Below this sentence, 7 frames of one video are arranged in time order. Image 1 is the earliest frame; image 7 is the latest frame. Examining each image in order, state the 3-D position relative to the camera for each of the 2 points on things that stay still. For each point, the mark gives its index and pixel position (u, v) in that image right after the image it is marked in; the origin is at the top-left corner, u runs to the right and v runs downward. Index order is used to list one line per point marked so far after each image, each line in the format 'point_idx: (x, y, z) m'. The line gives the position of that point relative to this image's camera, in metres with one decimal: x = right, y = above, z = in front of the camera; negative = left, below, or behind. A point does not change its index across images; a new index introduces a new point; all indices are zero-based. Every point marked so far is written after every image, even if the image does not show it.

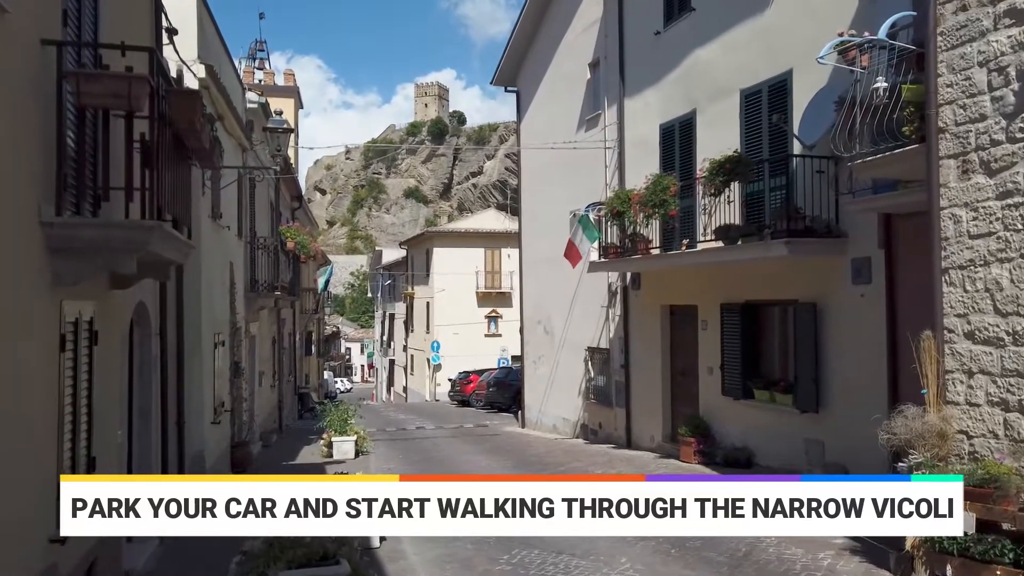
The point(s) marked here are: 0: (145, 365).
0: (-3.5, -0.7, +7.4) m
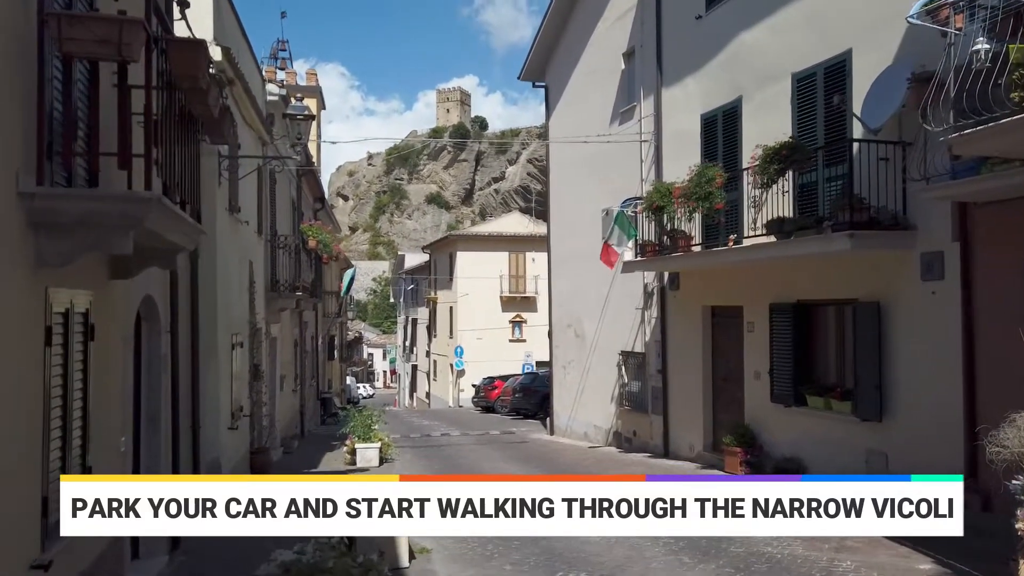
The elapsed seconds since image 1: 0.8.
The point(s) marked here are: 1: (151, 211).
0: (-3.2, -0.7, +6.8) m
1: (-1.9, +0.4, +4.1) m
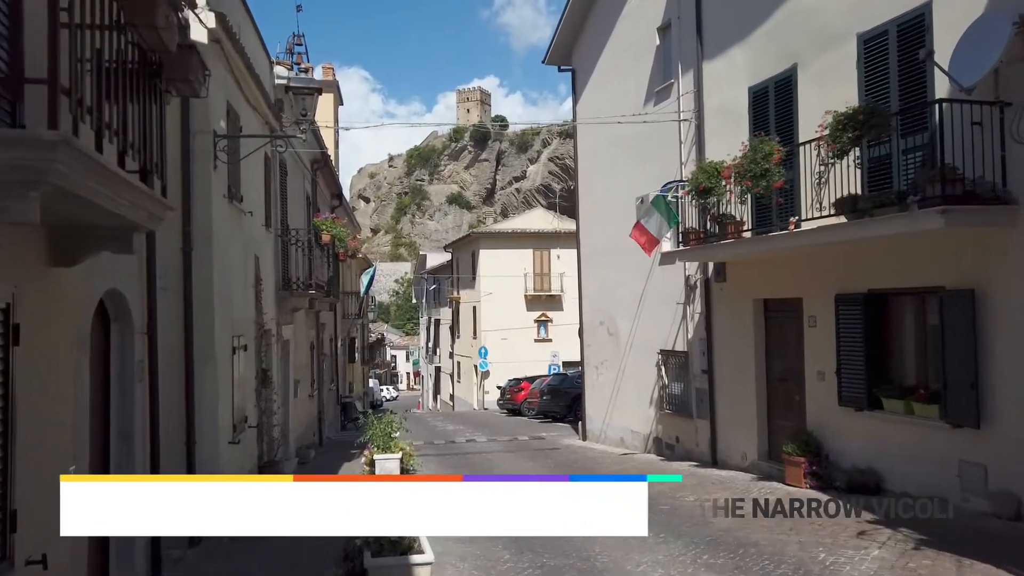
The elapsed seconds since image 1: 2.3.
0: (-2.9, -0.6, +5.7) m
1: (-1.7, +0.5, +3.0) m
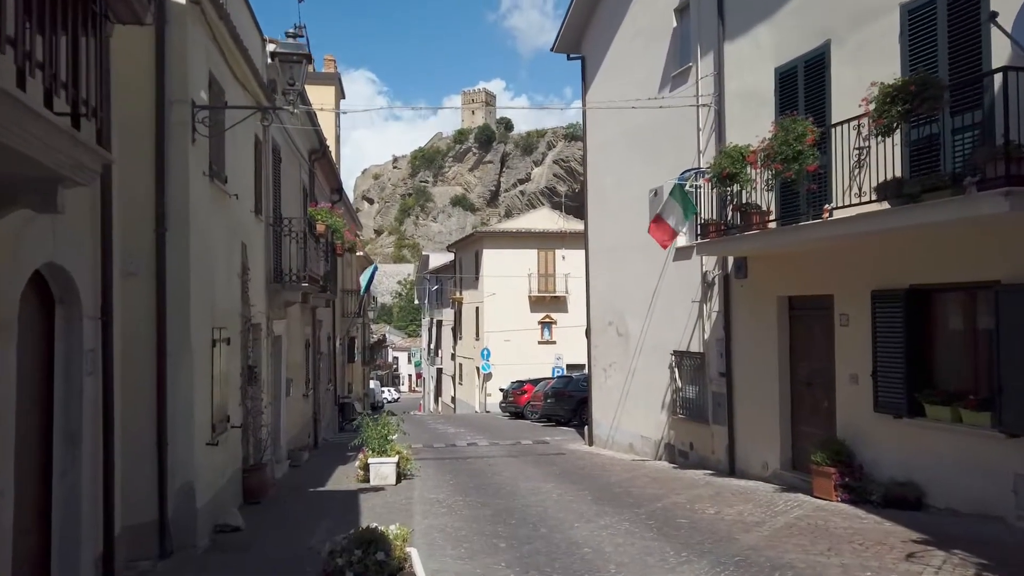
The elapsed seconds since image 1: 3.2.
0: (-2.8, -0.5, +5.0) m
1: (-1.7, +0.6, +2.2) m
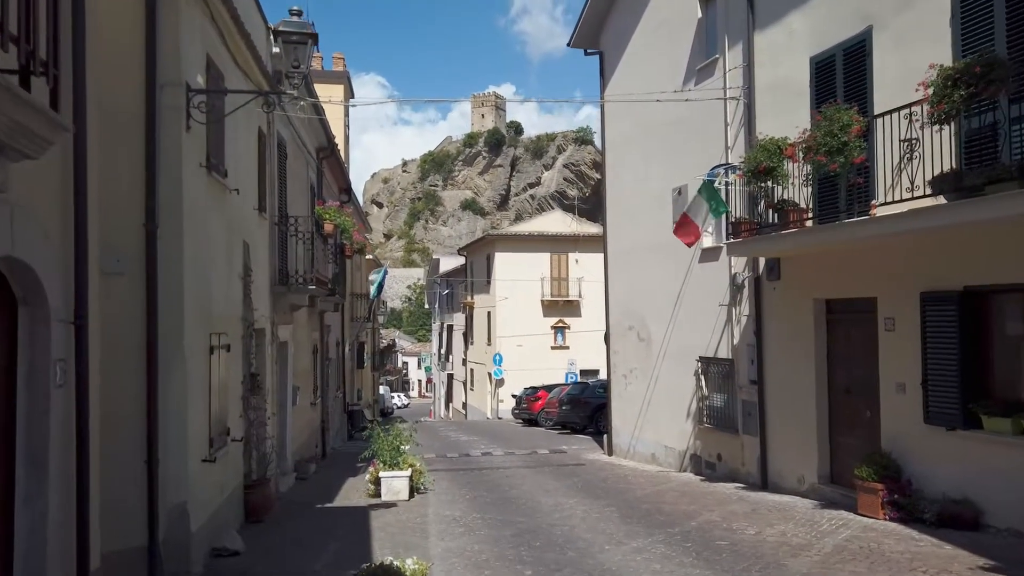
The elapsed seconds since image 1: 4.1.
0: (-2.6, -0.5, +4.3) m
1: (-1.5, +0.7, +1.6) m
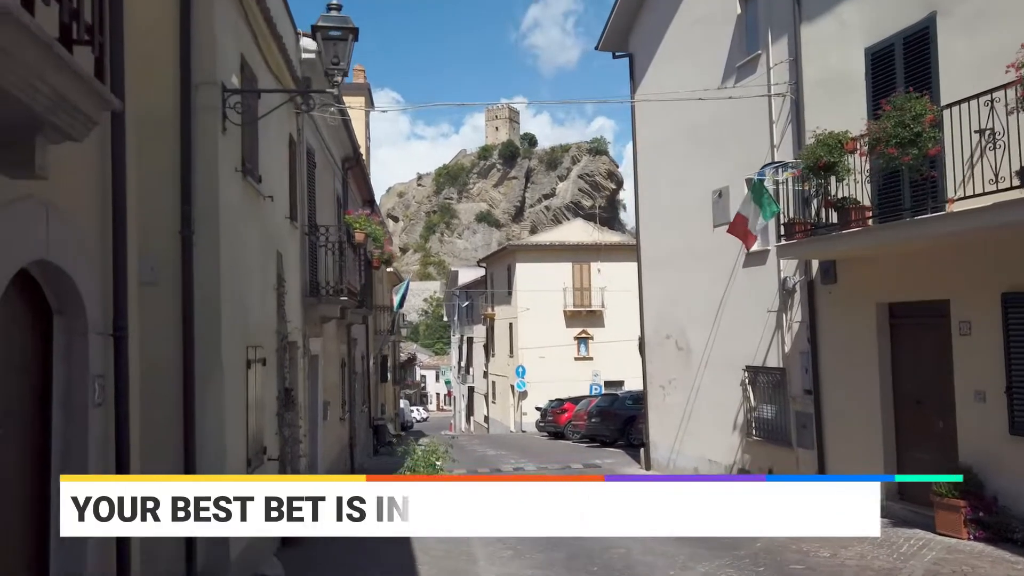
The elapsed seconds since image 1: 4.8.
0: (-2.2, -0.5, +3.9) m
1: (-1.2, +0.7, +1.2) m
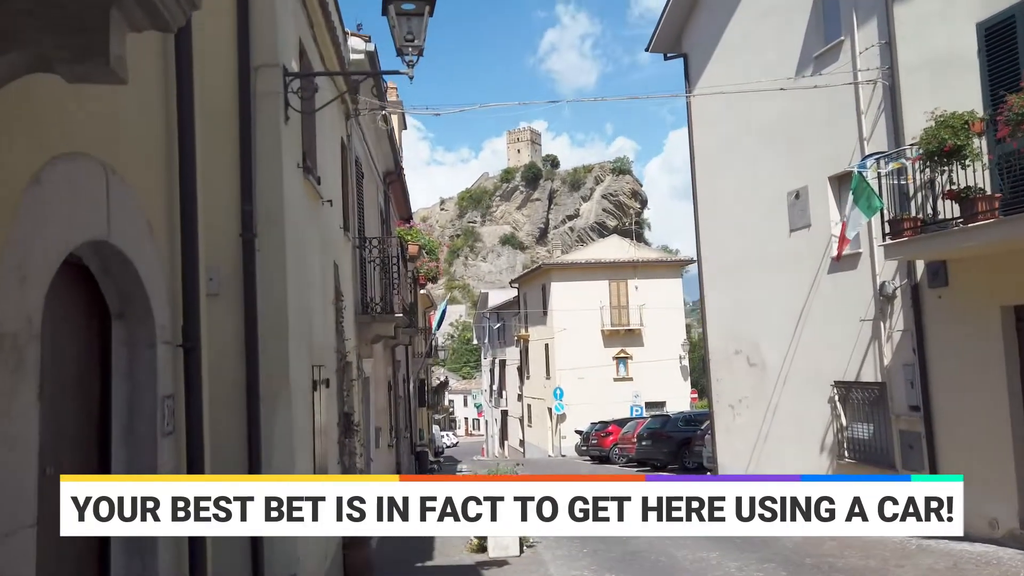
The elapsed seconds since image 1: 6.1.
0: (-1.5, -0.5, +3.1) m
1: (-0.5, +0.8, +0.3) m
